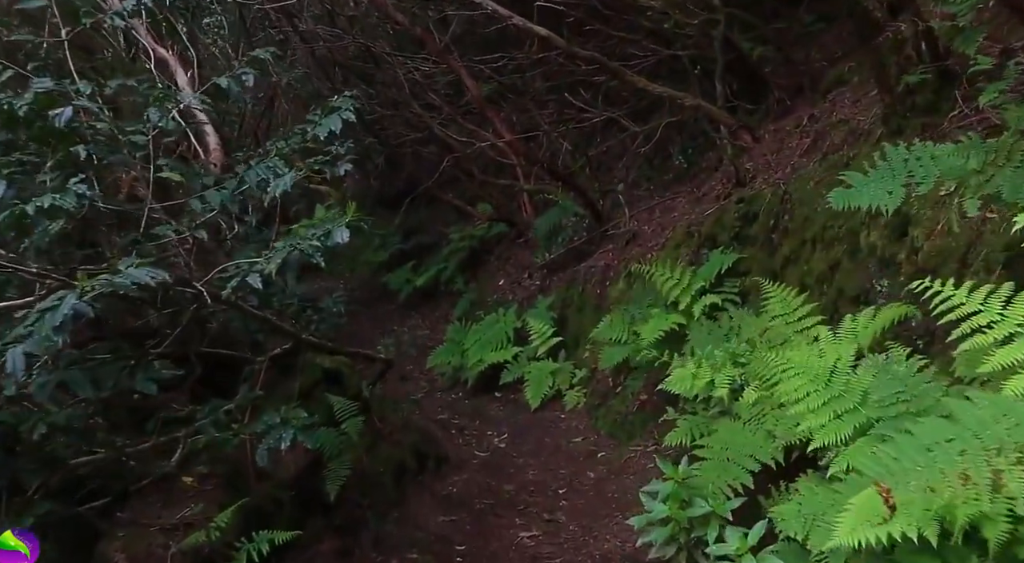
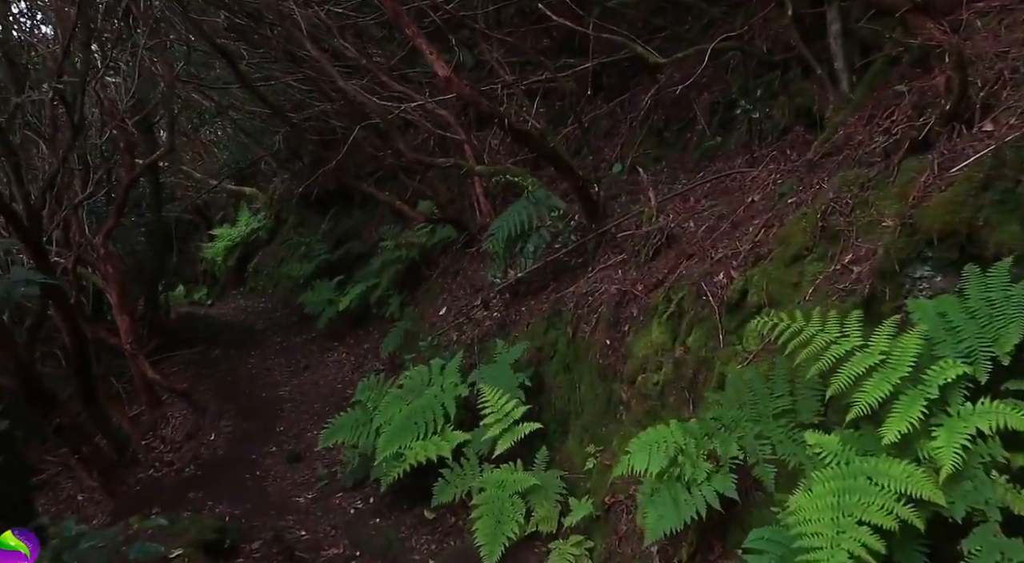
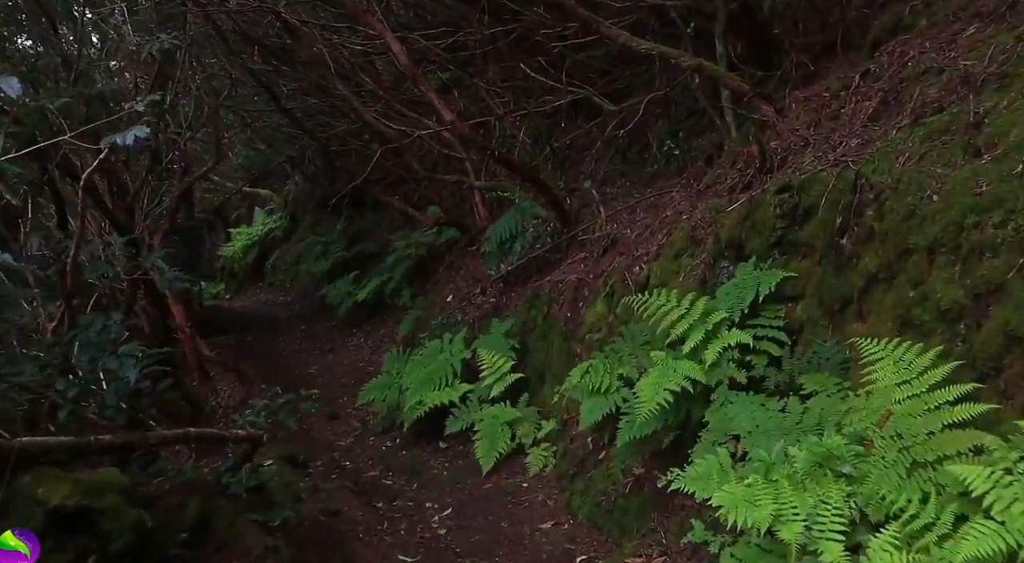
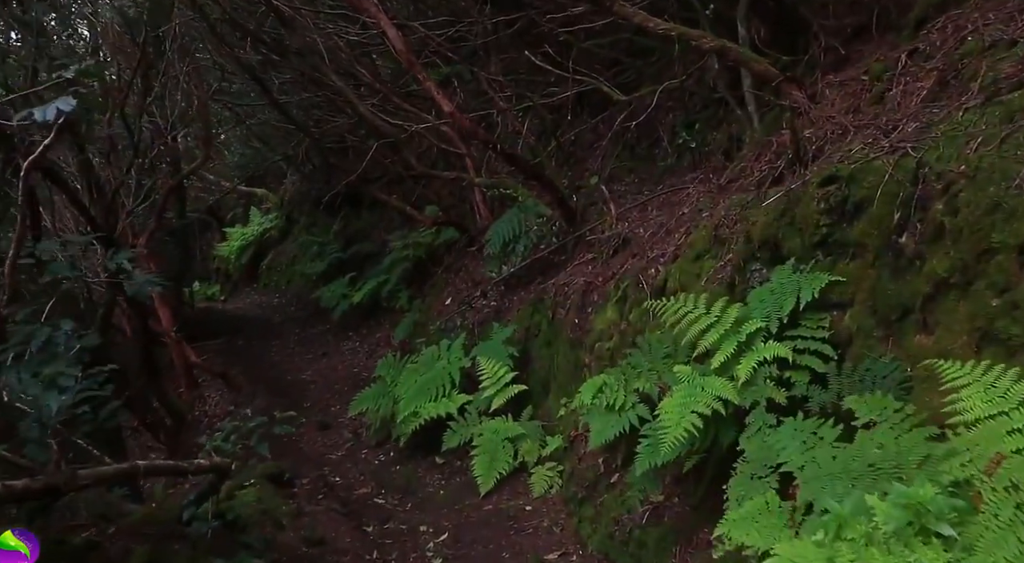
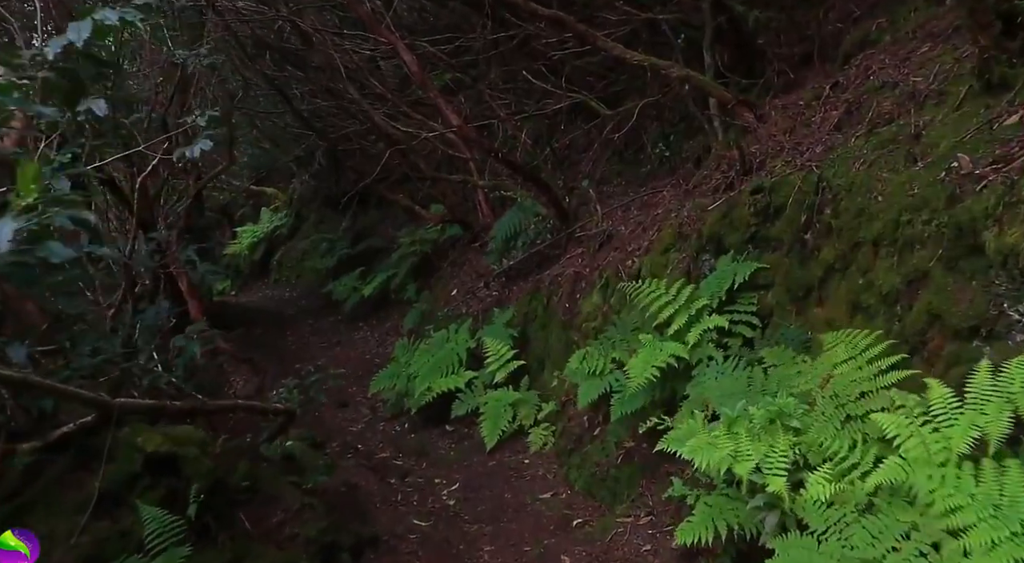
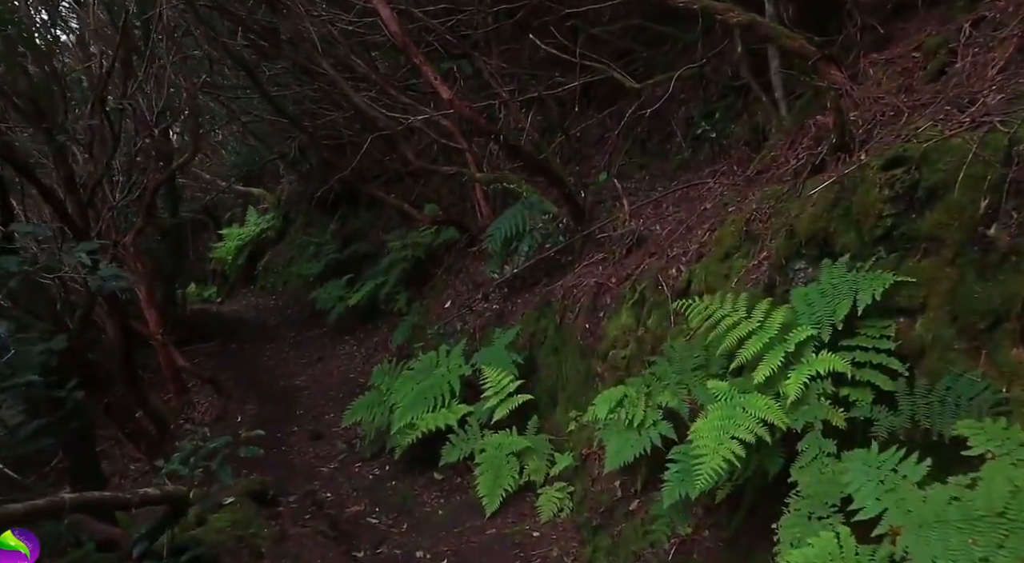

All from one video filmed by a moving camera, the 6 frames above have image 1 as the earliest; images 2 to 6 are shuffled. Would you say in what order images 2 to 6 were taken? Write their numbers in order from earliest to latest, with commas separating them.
5, 3, 4, 6, 2
